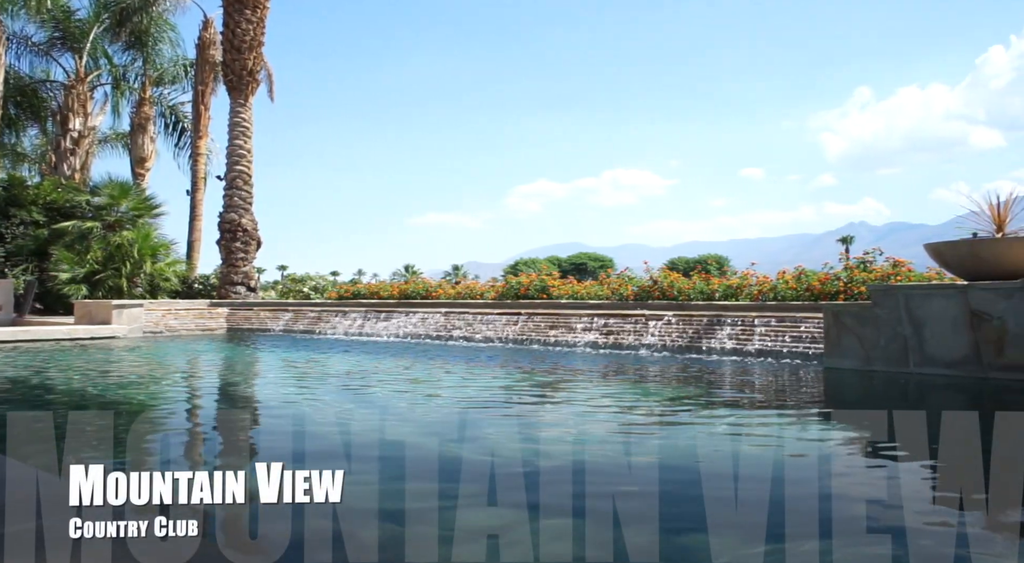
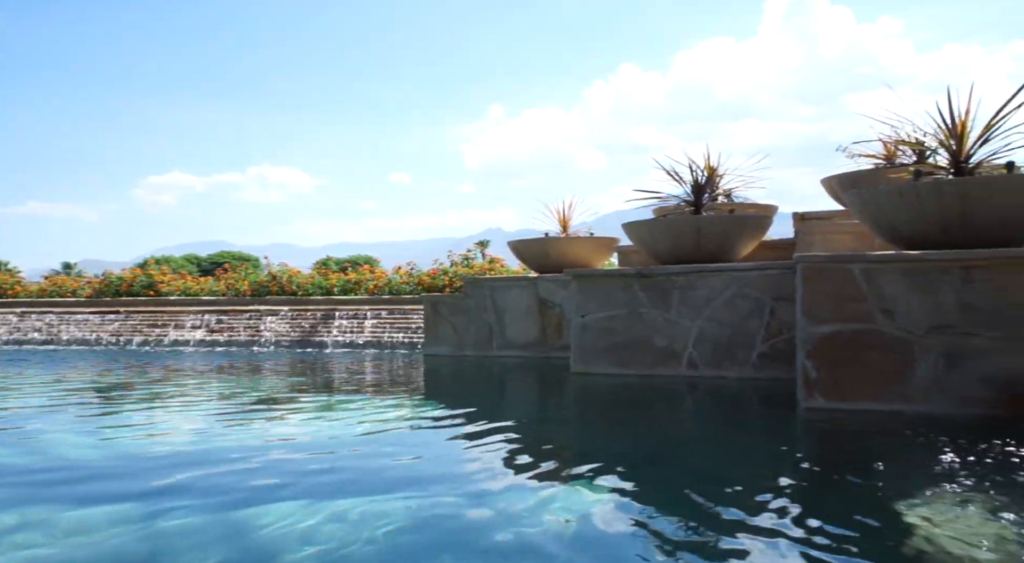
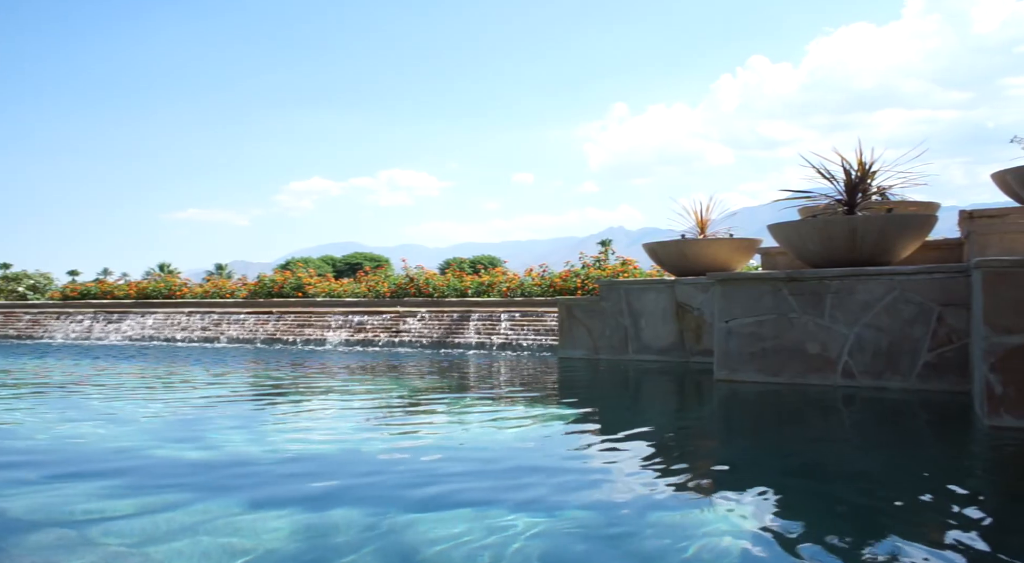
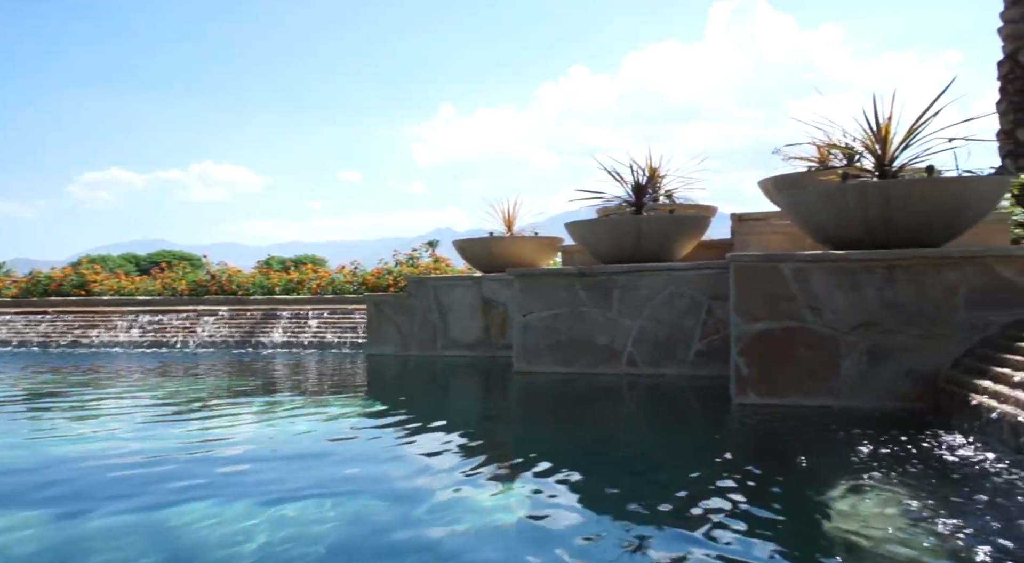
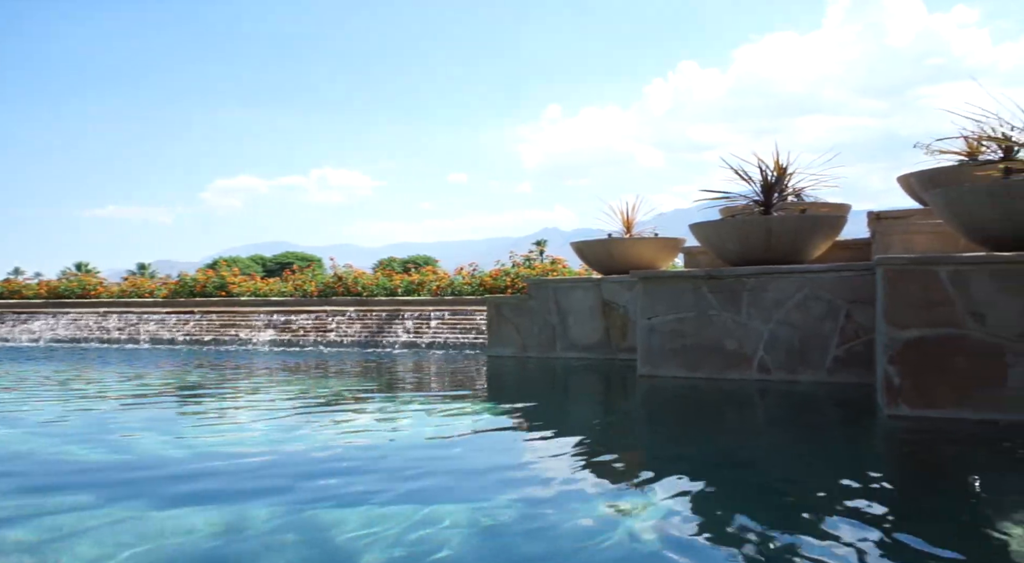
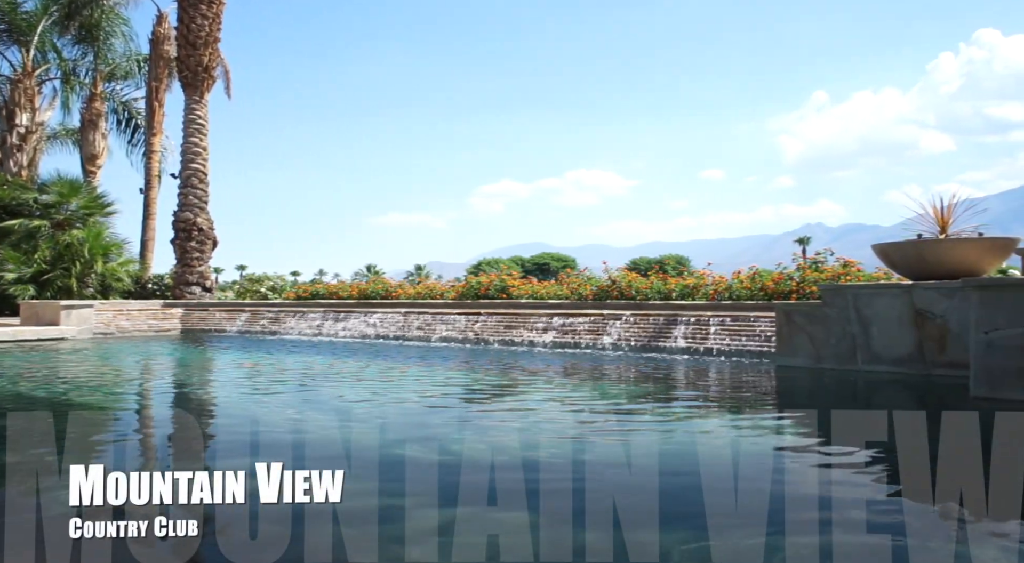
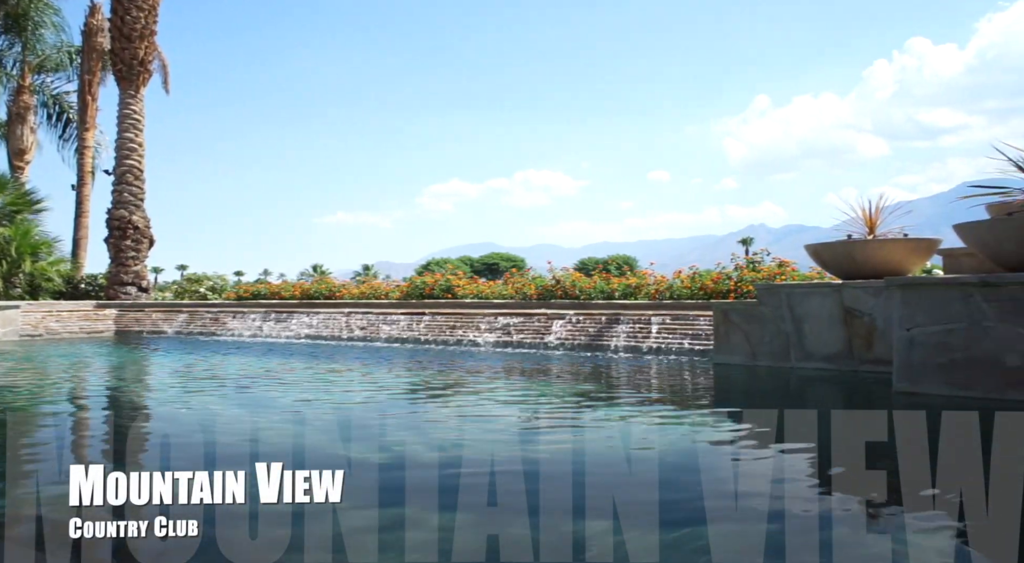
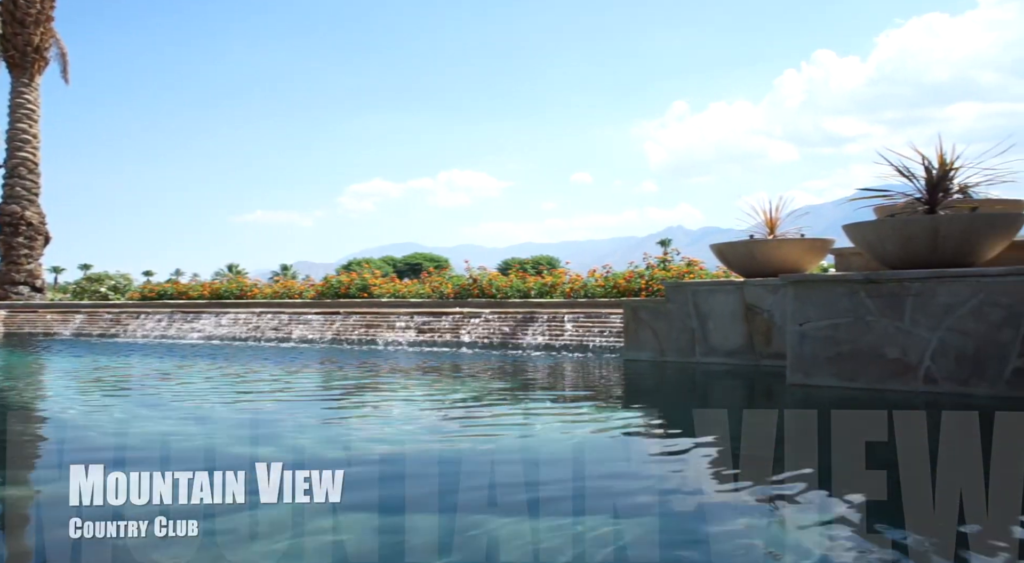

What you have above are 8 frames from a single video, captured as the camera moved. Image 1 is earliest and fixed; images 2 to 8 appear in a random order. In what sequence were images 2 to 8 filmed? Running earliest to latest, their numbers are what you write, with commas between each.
6, 7, 8, 3, 5, 2, 4
